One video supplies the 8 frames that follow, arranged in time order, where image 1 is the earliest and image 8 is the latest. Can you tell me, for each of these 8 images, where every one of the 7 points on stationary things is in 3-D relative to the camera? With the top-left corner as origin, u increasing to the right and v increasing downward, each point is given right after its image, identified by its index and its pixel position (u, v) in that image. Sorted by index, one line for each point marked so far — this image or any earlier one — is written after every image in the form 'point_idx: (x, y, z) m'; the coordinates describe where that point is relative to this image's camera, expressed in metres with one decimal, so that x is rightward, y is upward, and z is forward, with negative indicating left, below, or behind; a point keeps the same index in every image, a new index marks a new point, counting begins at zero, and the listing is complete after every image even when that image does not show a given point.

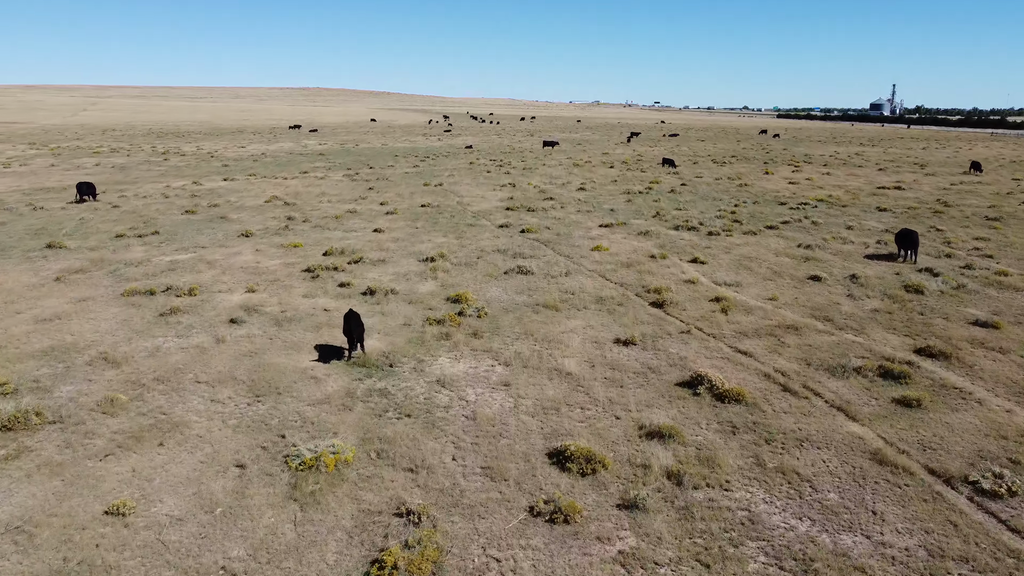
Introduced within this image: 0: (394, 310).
0: (-3.4, -0.6, +15.7) m
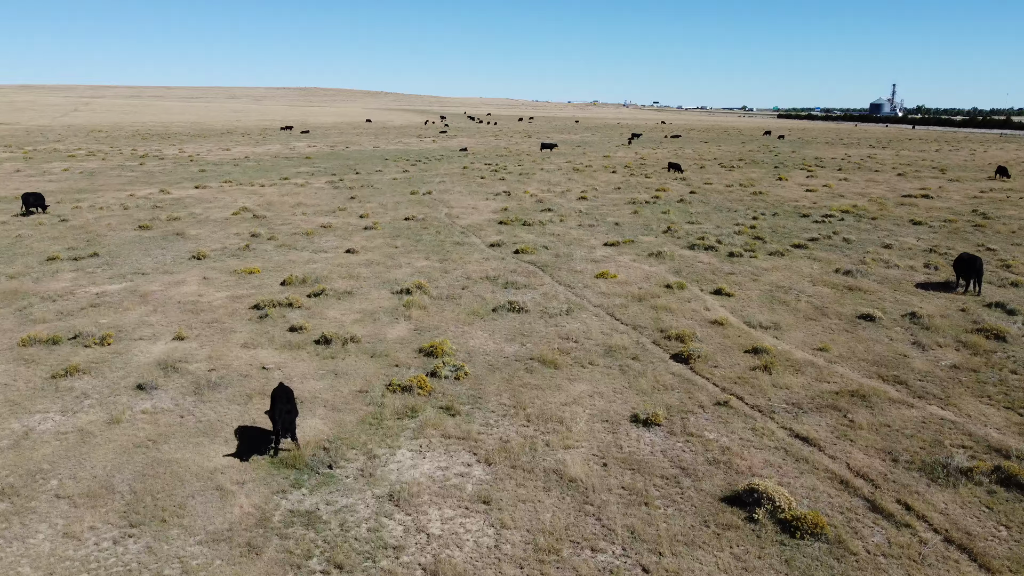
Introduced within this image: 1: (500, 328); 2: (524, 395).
0: (-3.6, -1.8, +12.5) m
1: (-0.3, -1.1, +14.8) m
2: (+0.3, -2.2, +11.2) m
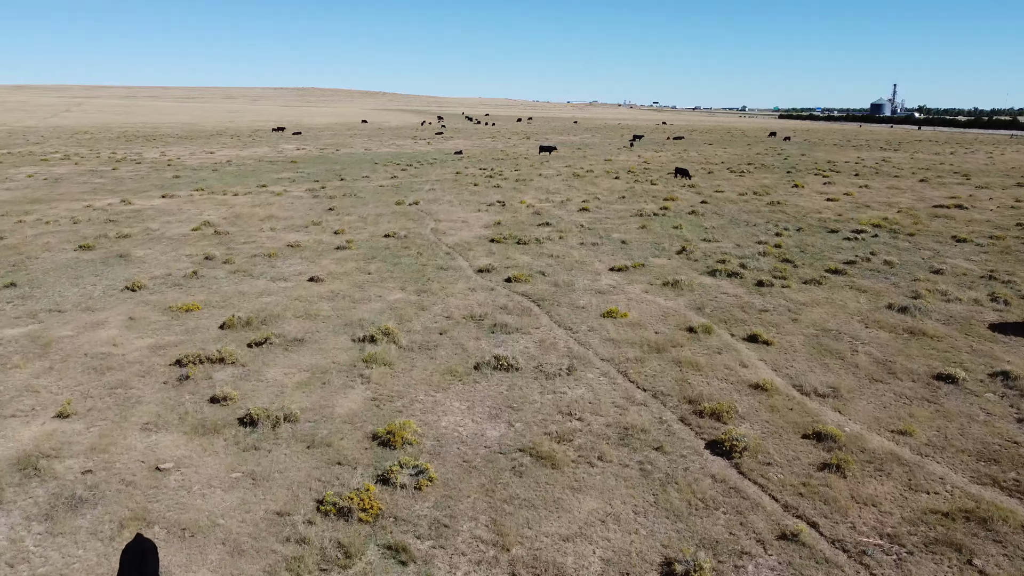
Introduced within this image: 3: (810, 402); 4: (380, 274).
0: (-3.9, -3.0, +9.2) m
1: (-0.6, -2.3, +11.5) m
2: (0.0, -3.4, +8.0) m
3: (+6.2, -2.3, +11.3) m
4: (-4.8, +0.5, +20.0) m
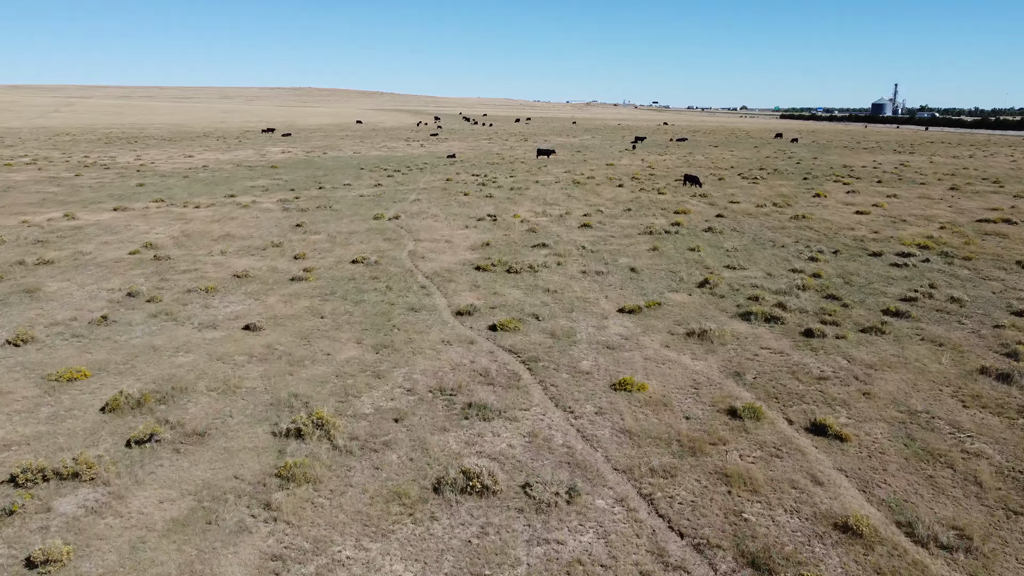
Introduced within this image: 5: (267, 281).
0: (-4.3, -4.4, +5.4) m
1: (-1.0, -3.7, +7.7) m
2: (-0.4, -4.8, +4.2) m
3: (+5.8, -3.7, +7.5) m
4: (-5.2, -0.9, +16.1) m
5: (-8.8, +0.3, +19.8) m
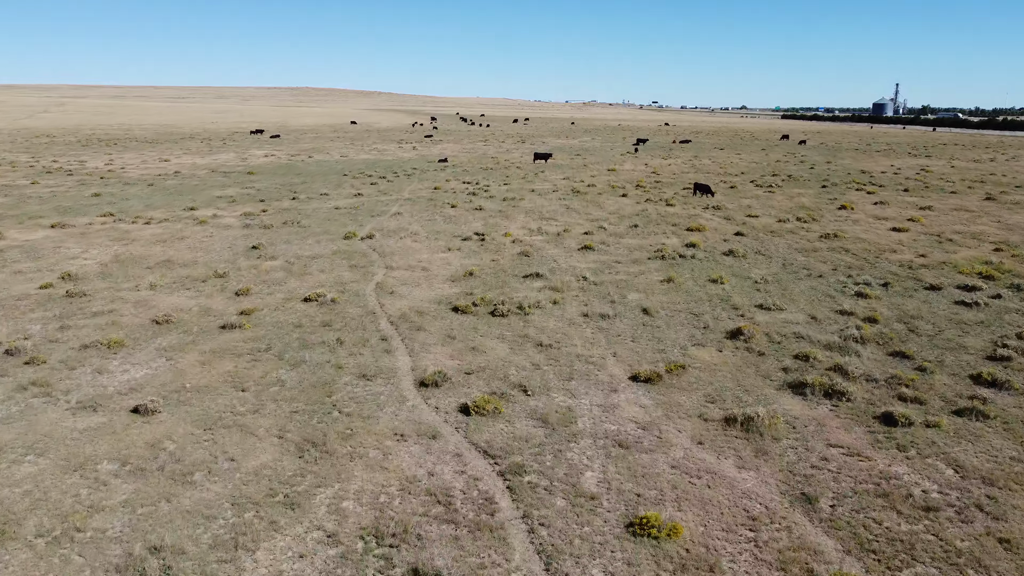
0: (-4.7, -5.8, +1.6) m
1: (-1.4, -5.1, +3.9) m
2: (-0.8, -6.2, +0.3) m
3: (+5.3, -5.2, +3.7) m
4: (-5.7, -2.4, +12.3) m
5: (-9.3, -1.2, +15.9) m
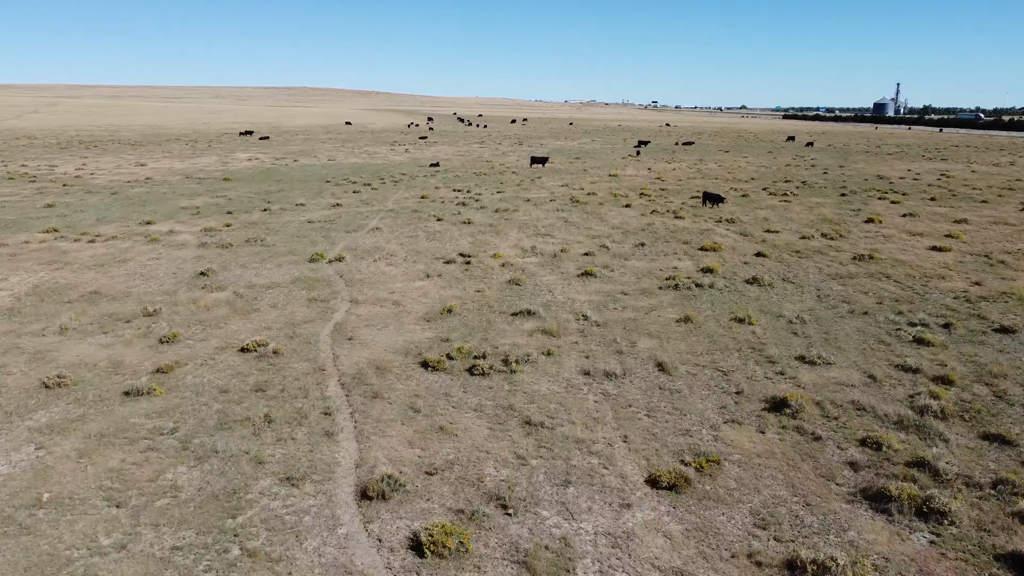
0: (-5.1, -7.1, -1.8) m
1: (-1.8, -6.4, +0.5) m
2: (-1.2, -7.5, -3.0) m
3: (+4.9, -6.5, +0.3) m
4: (-6.1, -3.6, +8.9) m
5: (-9.7, -2.5, +12.5) m
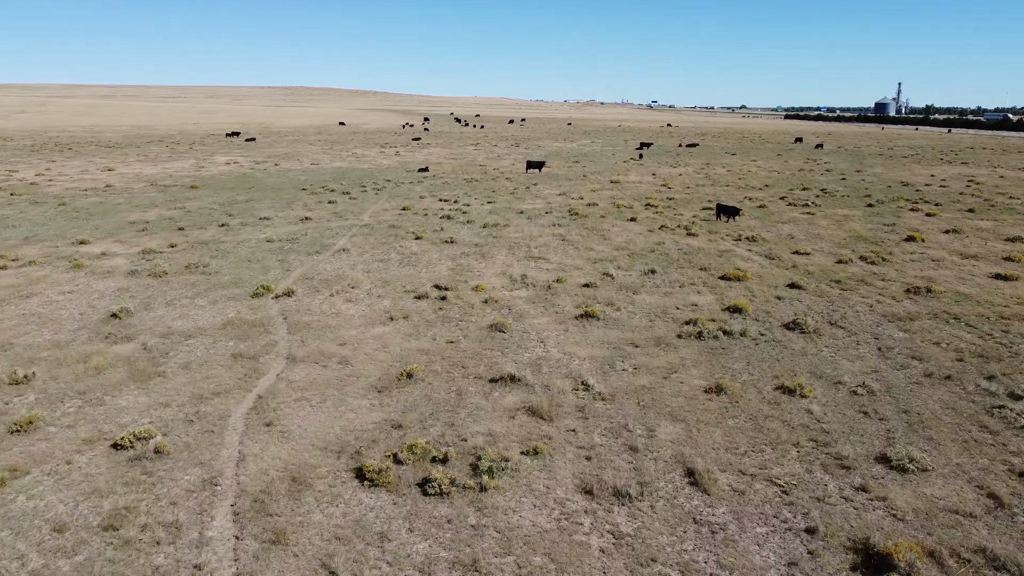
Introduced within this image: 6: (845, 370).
0: (-5.7, -8.6, -5.8) m
1: (-2.3, -7.8, -3.5) m
2: (-1.7, -9.0, -7.1) m
3: (+4.4, -7.9, -3.7) m
4: (-6.6, -5.1, +4.9) m
5: (-10.2, -3.9, +8.5) m
6: (+8.6, -2.0, +14.2) m
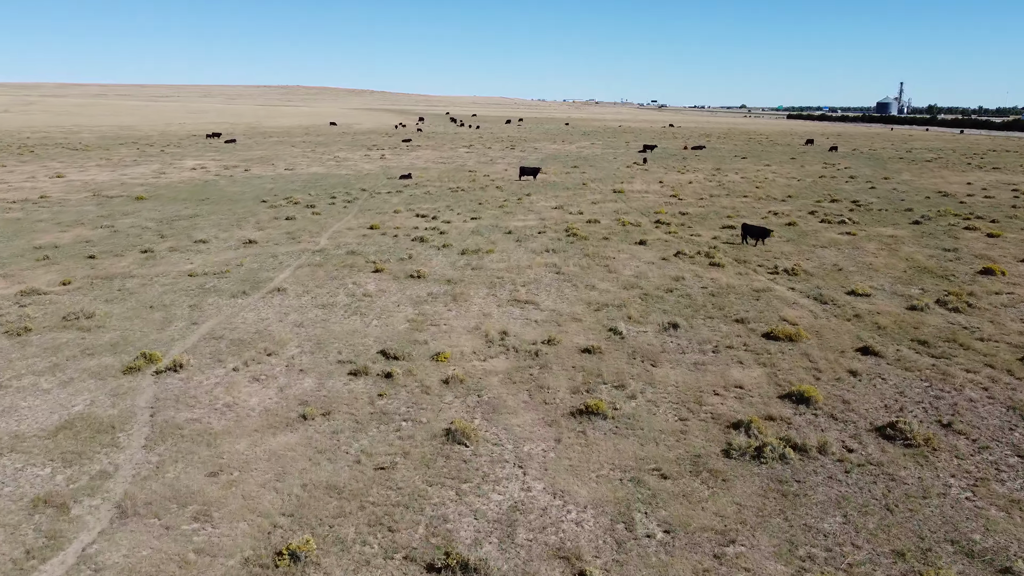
0: (-6.3, -10.4, -11.2) m
1: (-3.0, -9.7, -8.9) m
2: (-2.4, -10.8, -12.4) m
3: (+3.7, -9.8, -9.1) m
4: (-7.3, -6.9, -0.5) m
5: (-10.9, -5.8, +3.1) m
6: (+7.9, -3.9, +8.8) m
